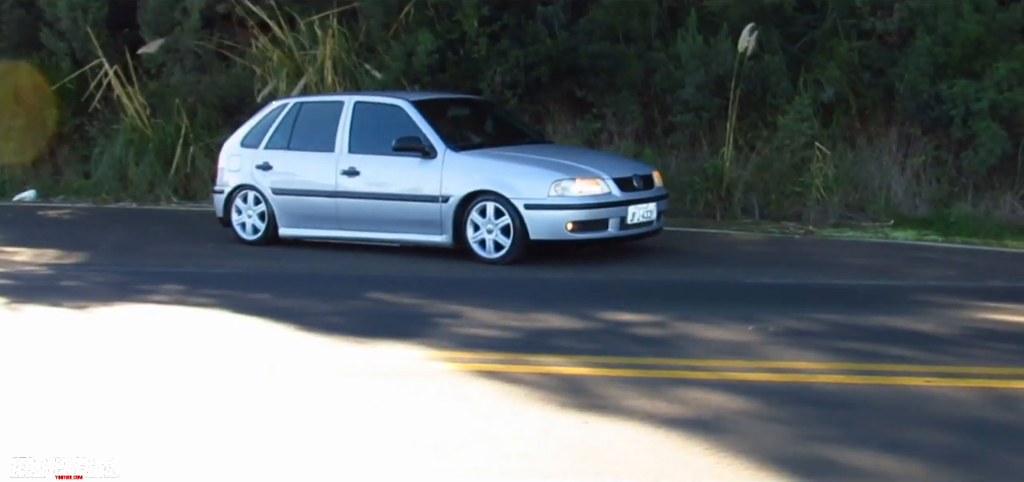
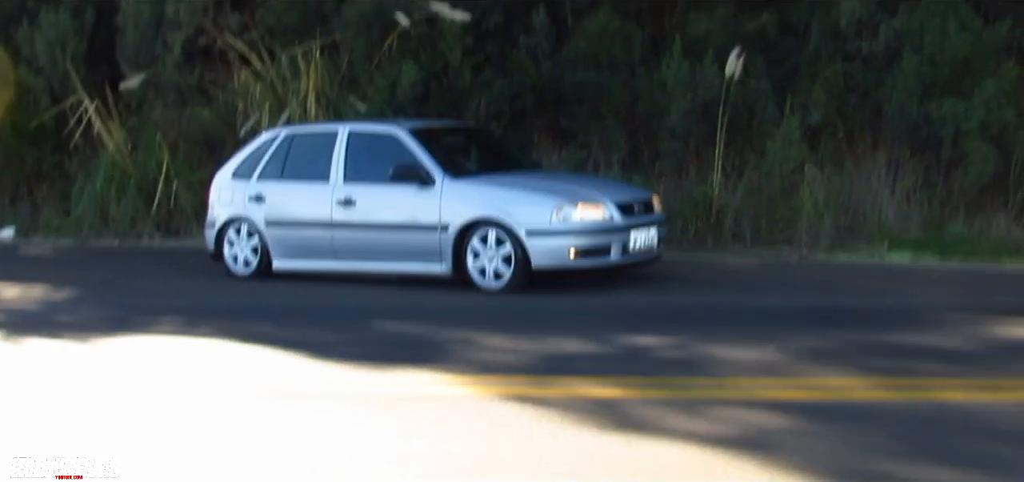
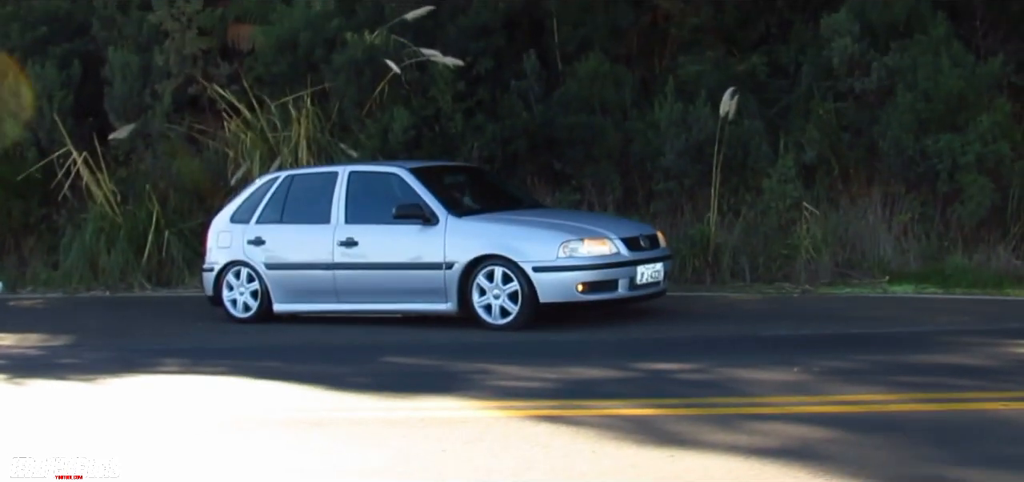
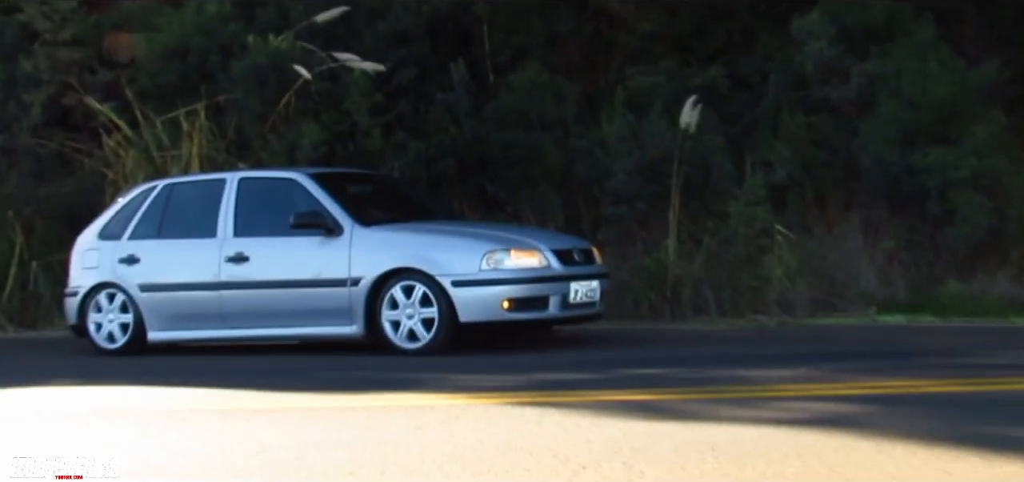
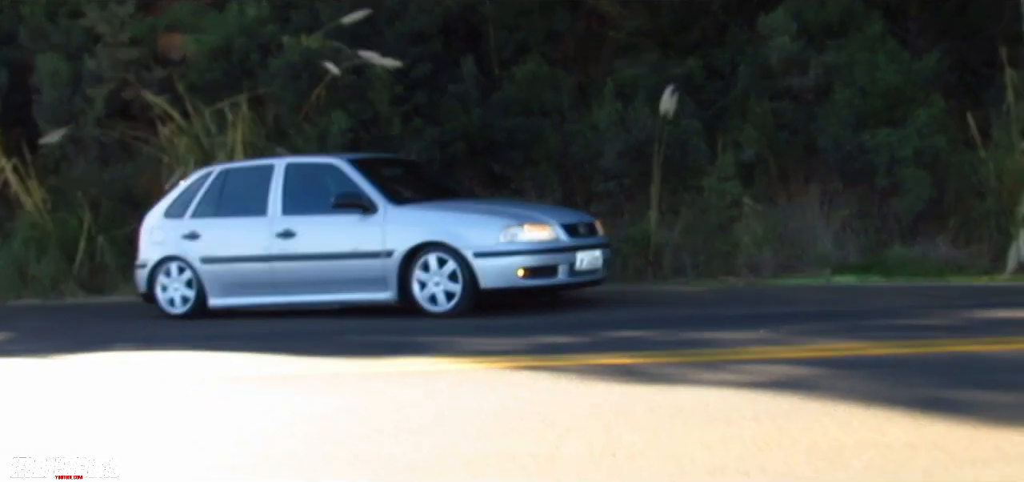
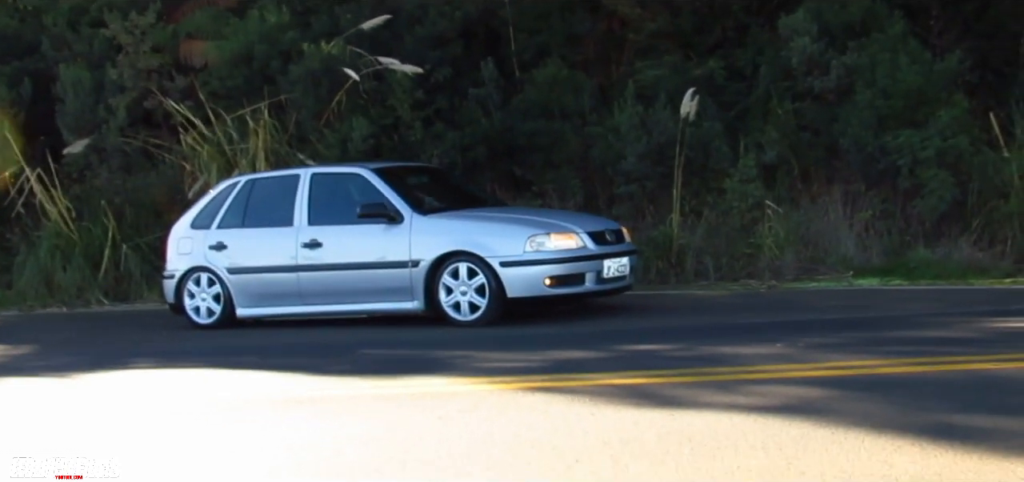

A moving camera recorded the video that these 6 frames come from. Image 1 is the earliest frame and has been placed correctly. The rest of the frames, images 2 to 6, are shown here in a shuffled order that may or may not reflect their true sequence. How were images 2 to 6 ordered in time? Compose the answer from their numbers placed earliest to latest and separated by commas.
2, 3, 6, 5, 4
